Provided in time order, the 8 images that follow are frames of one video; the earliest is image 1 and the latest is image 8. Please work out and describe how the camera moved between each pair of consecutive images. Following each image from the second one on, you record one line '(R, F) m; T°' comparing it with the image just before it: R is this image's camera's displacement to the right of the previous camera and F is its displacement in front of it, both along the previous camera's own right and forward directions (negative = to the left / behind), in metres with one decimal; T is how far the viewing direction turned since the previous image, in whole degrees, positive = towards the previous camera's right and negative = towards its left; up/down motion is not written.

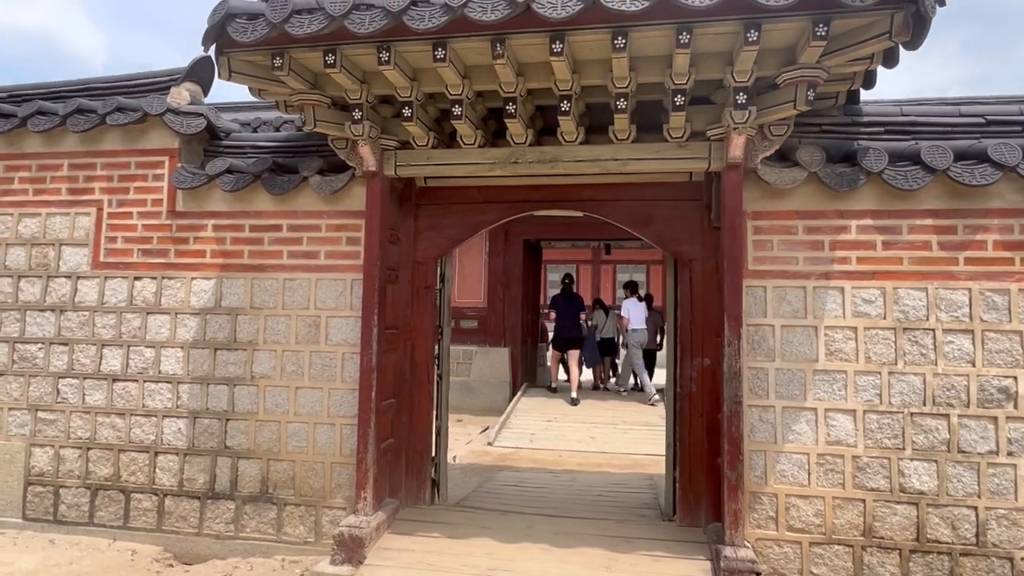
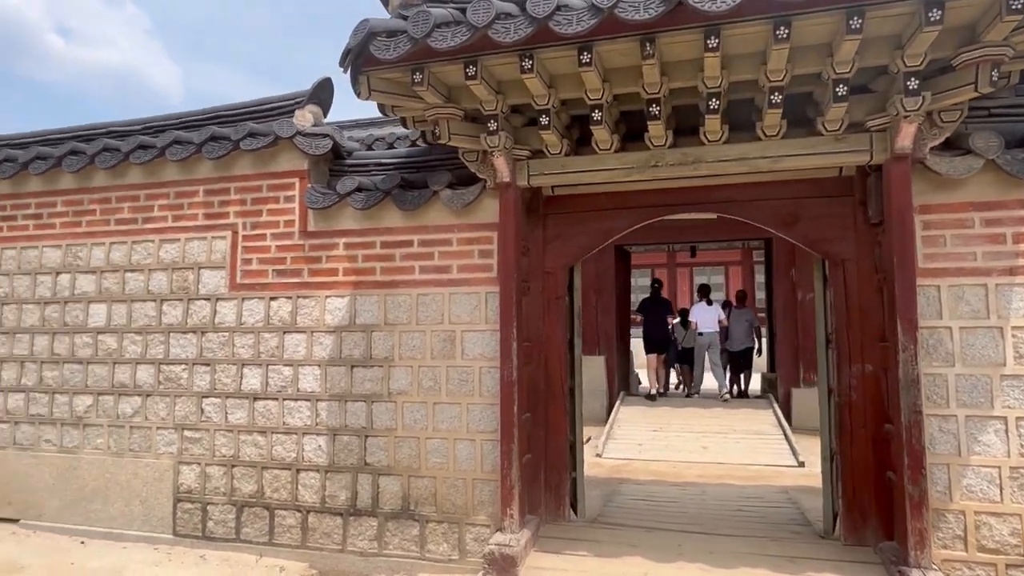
(-0.4, +0.1) m; -5°
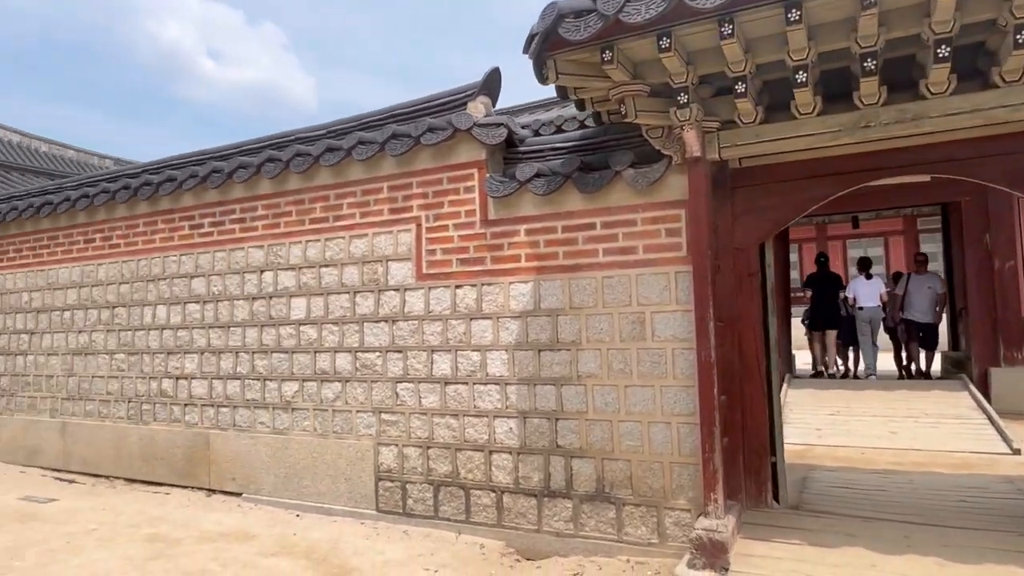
(-0.3, 0.0) m; -11°
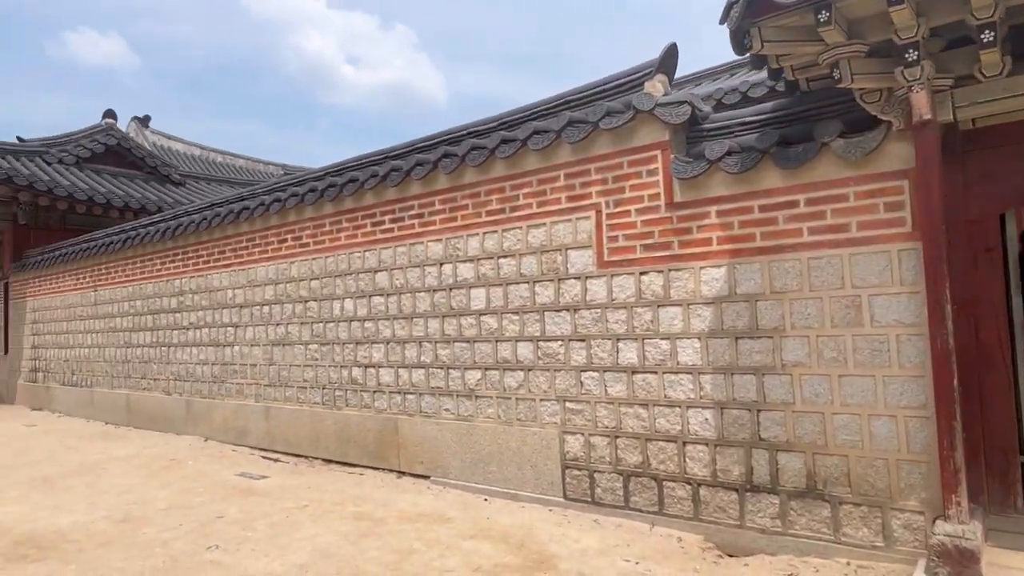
(-0.3, 0.0) m; -11°
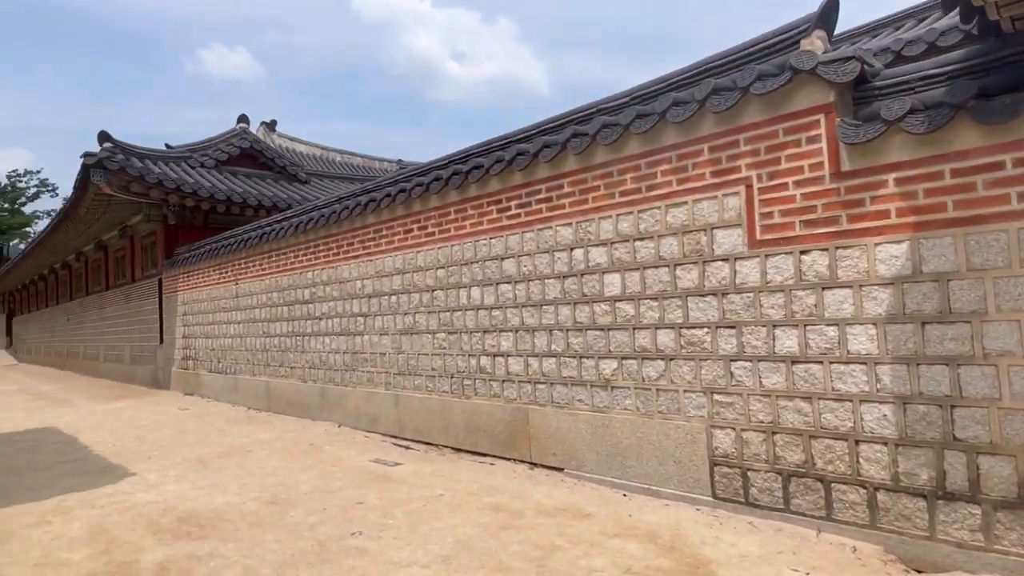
(-0.2, +0.2) m; -9°
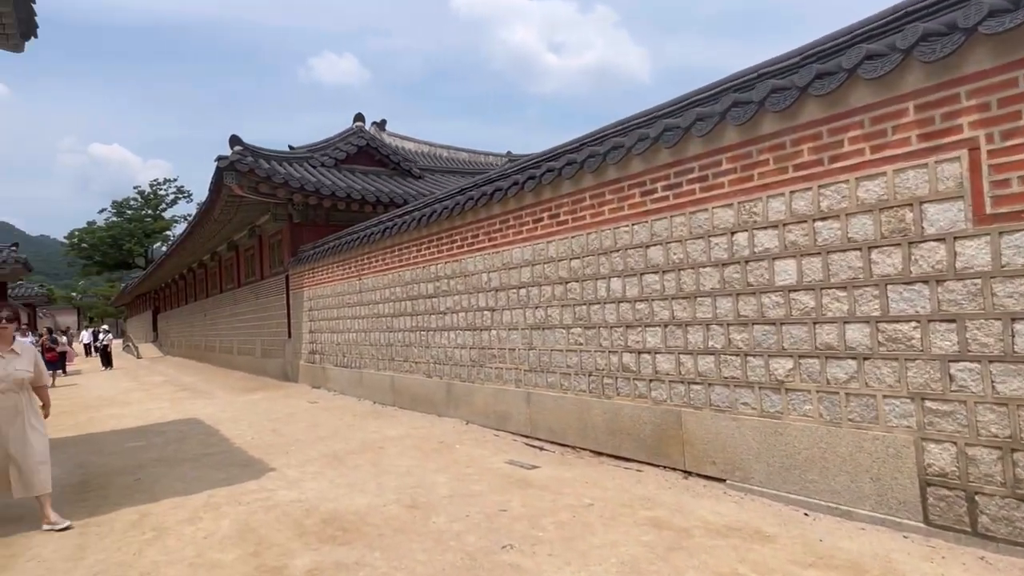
(-0.3, +0.3) m; -9°
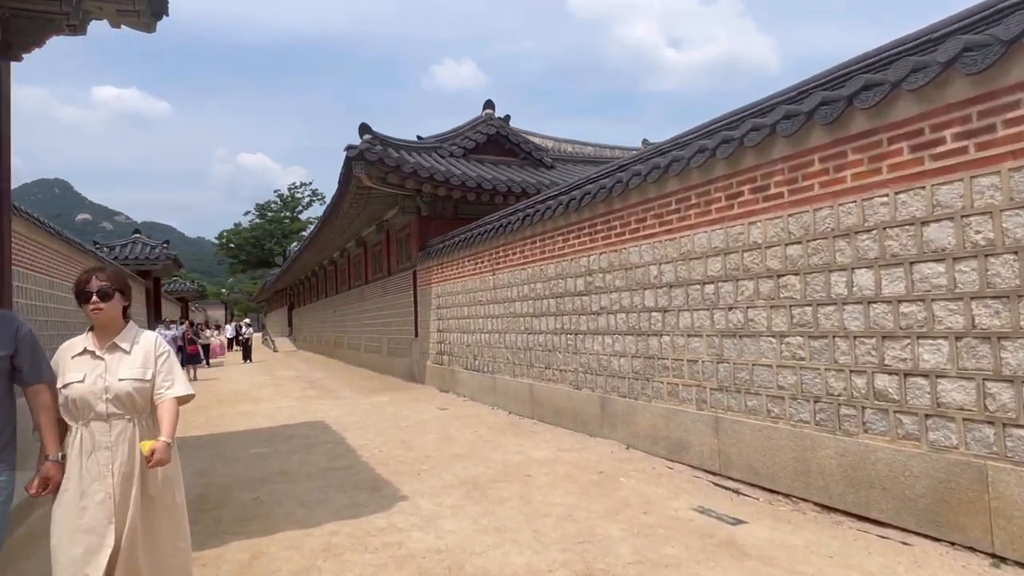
(-0.5, +1.1) m; -10°
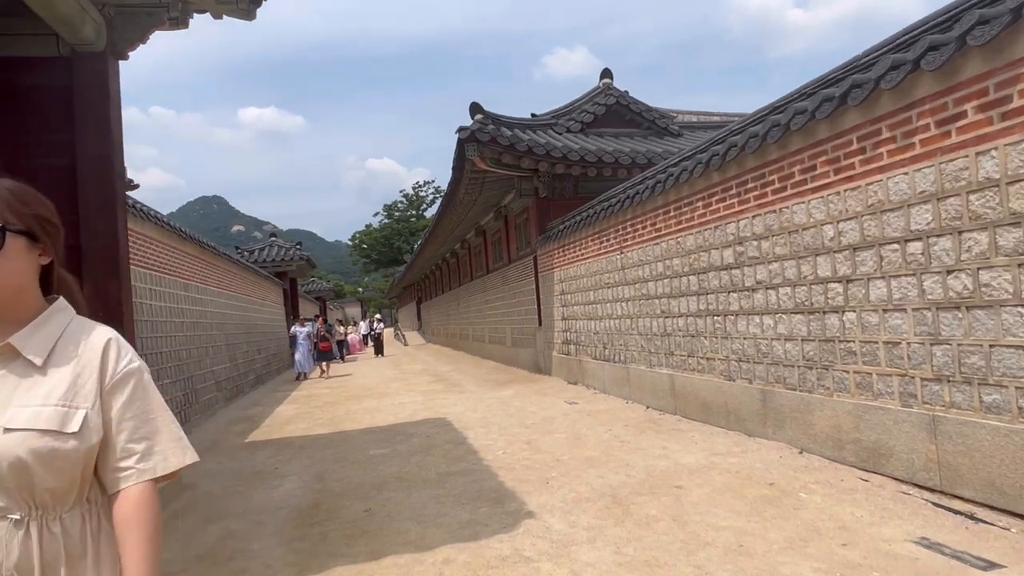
(-0.1, +0.8) m; -11°
